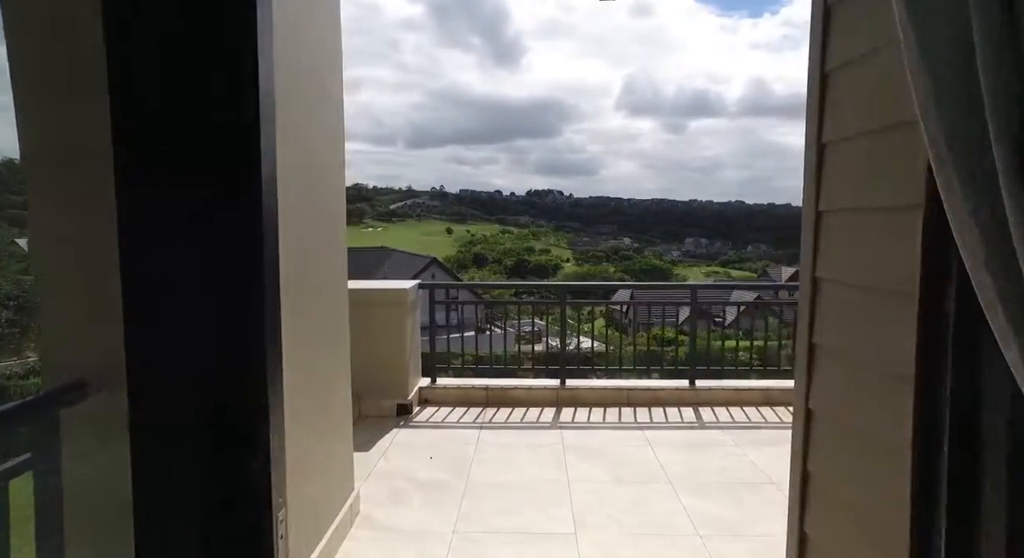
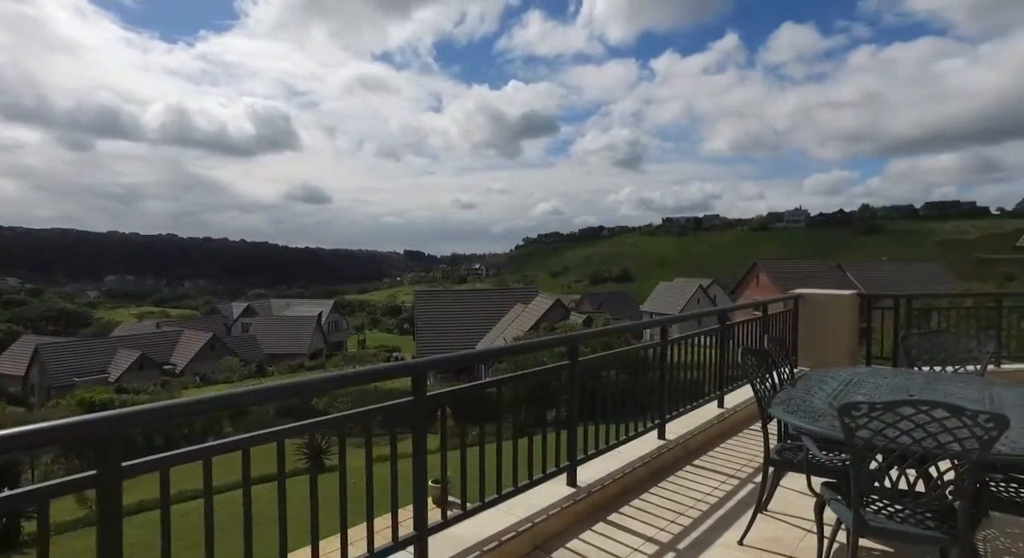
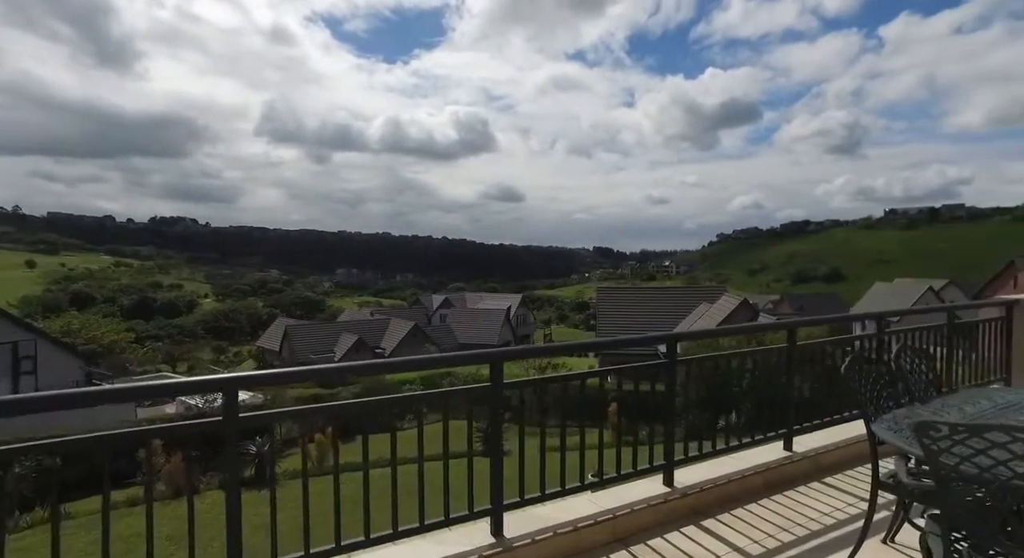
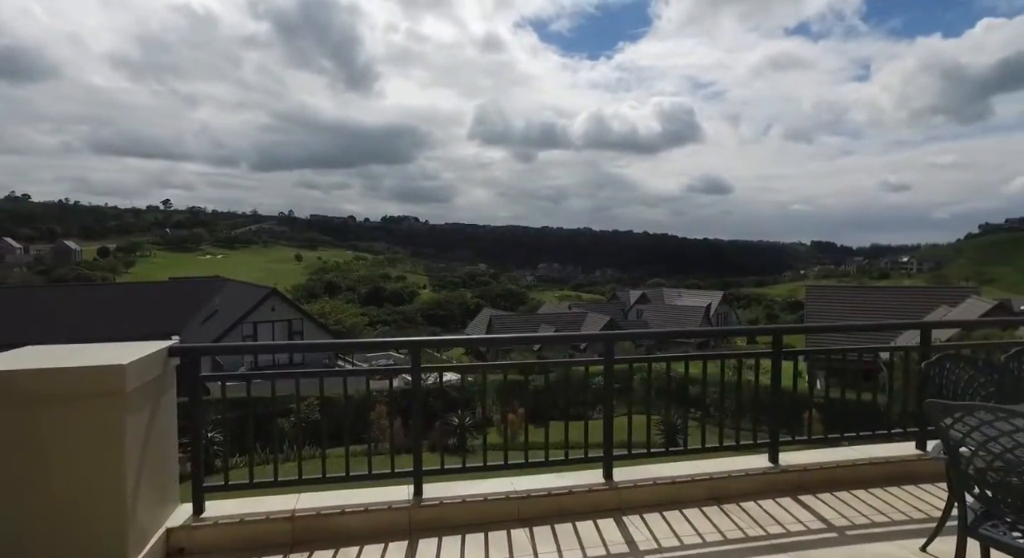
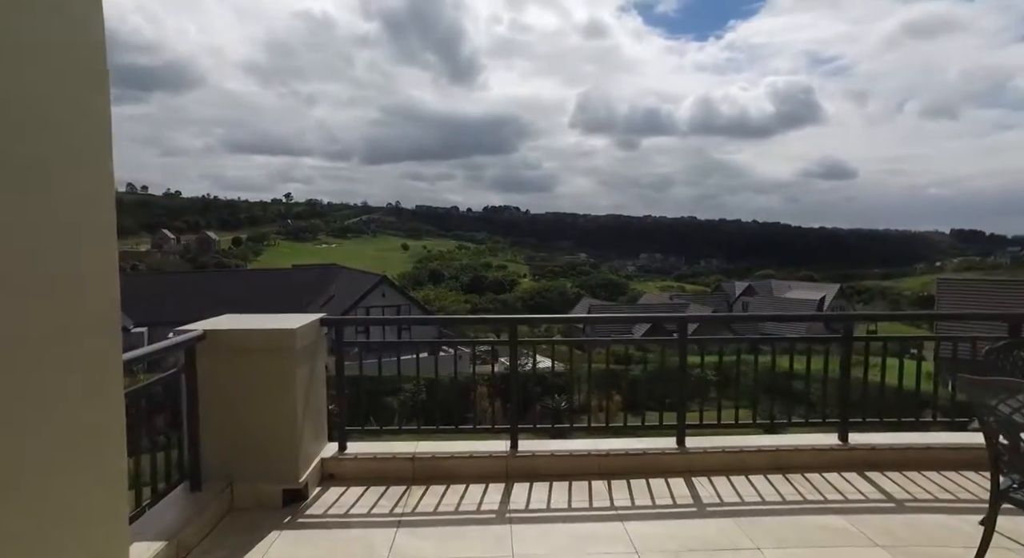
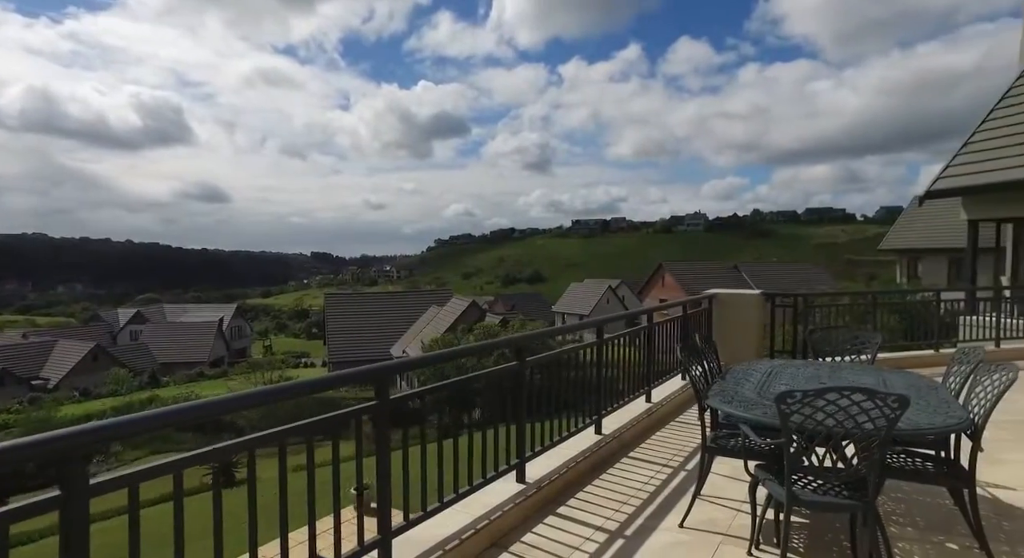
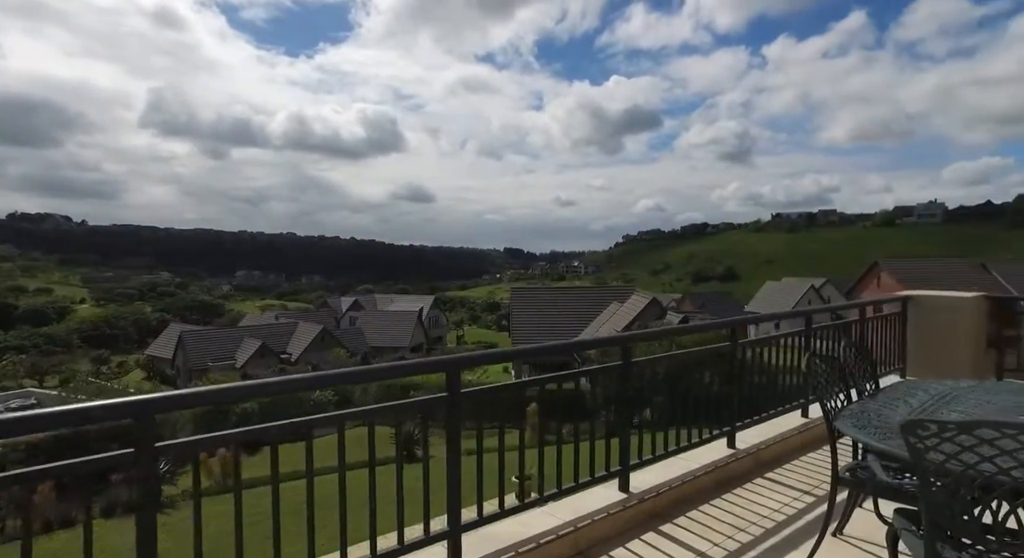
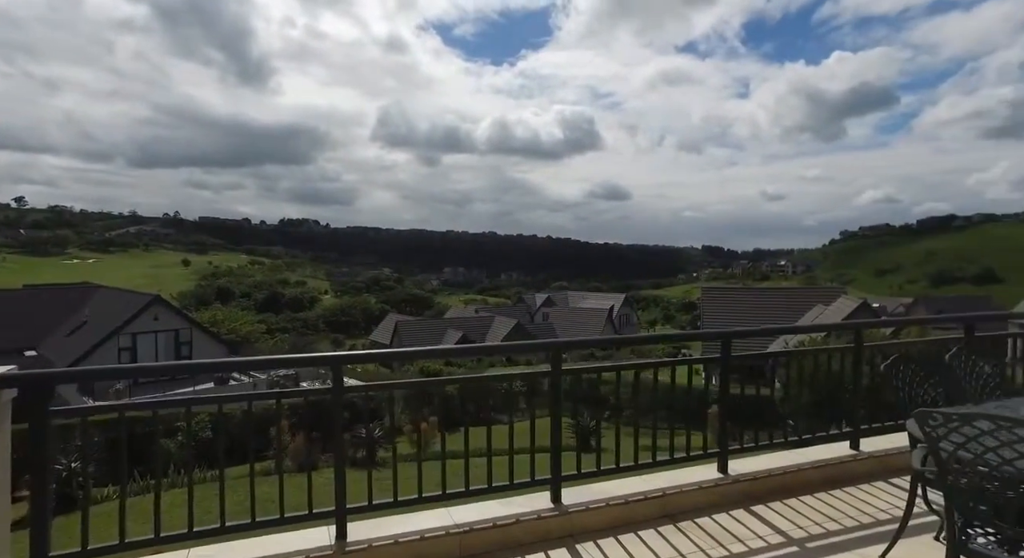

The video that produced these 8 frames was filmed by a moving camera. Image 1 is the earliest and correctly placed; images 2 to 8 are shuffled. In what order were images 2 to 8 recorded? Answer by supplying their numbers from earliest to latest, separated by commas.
5, 4, 8, 3, 7, 2, 6
